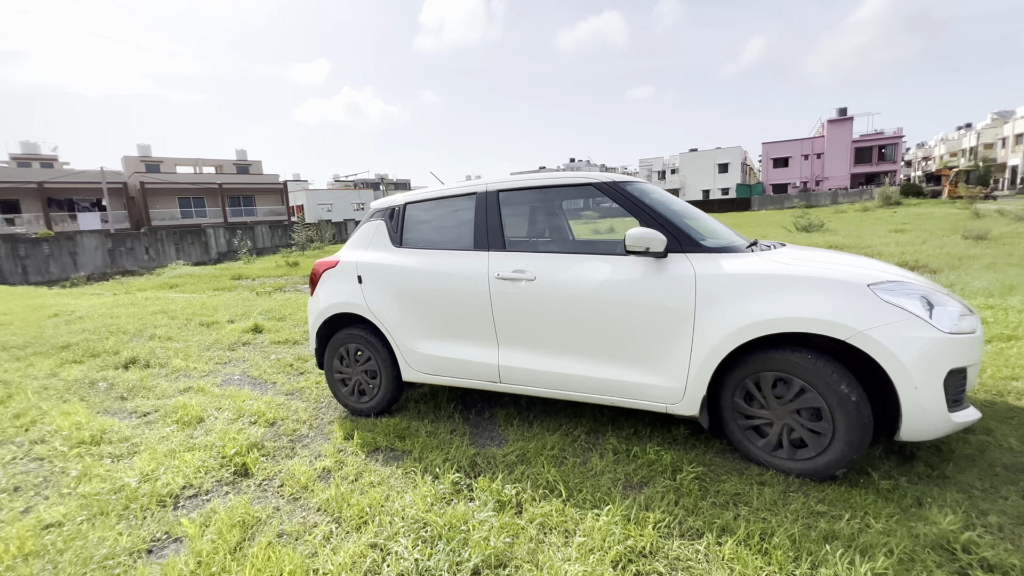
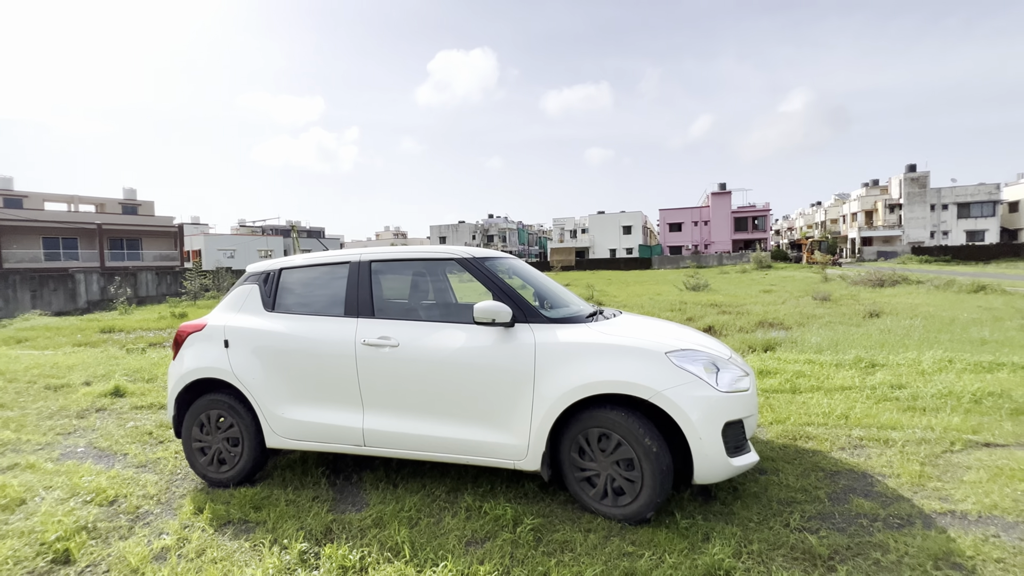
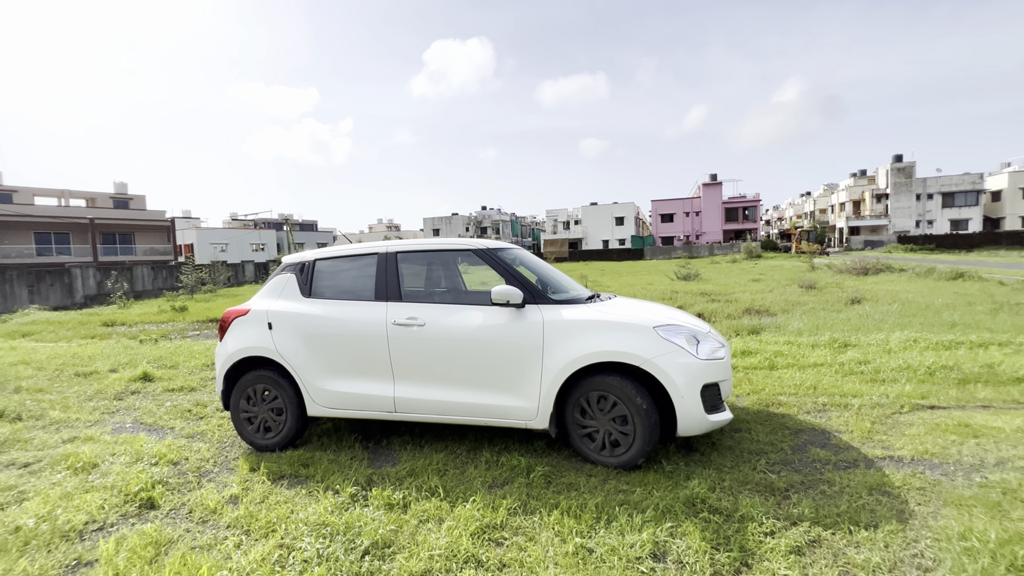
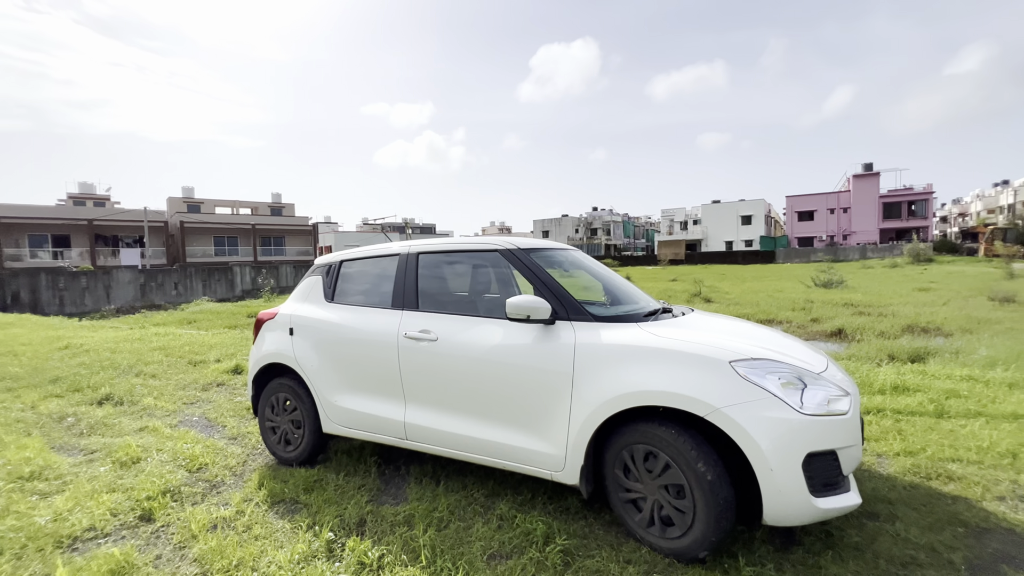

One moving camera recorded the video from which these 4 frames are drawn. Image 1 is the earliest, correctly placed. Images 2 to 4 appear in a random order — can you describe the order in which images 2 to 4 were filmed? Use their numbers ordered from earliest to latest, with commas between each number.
4, 2, 3
